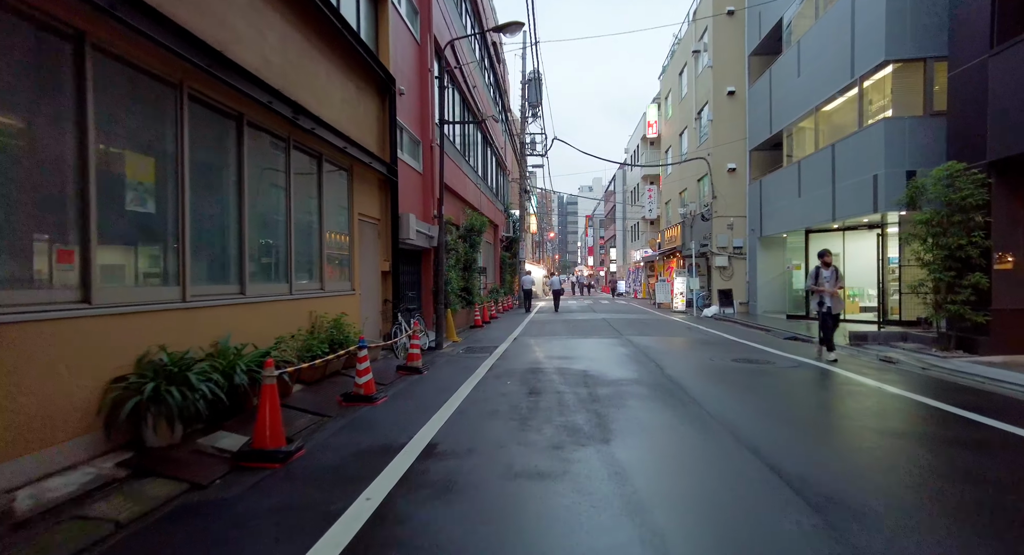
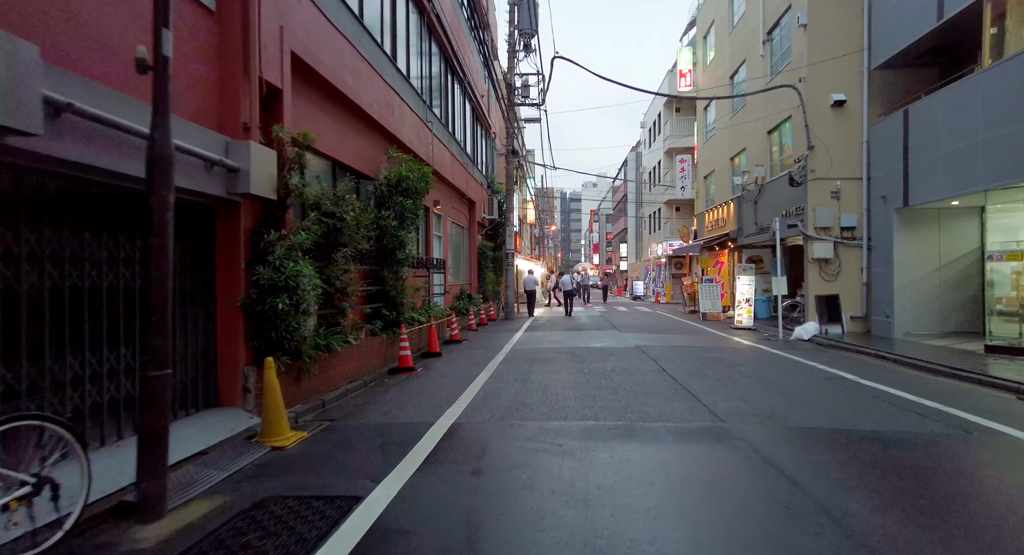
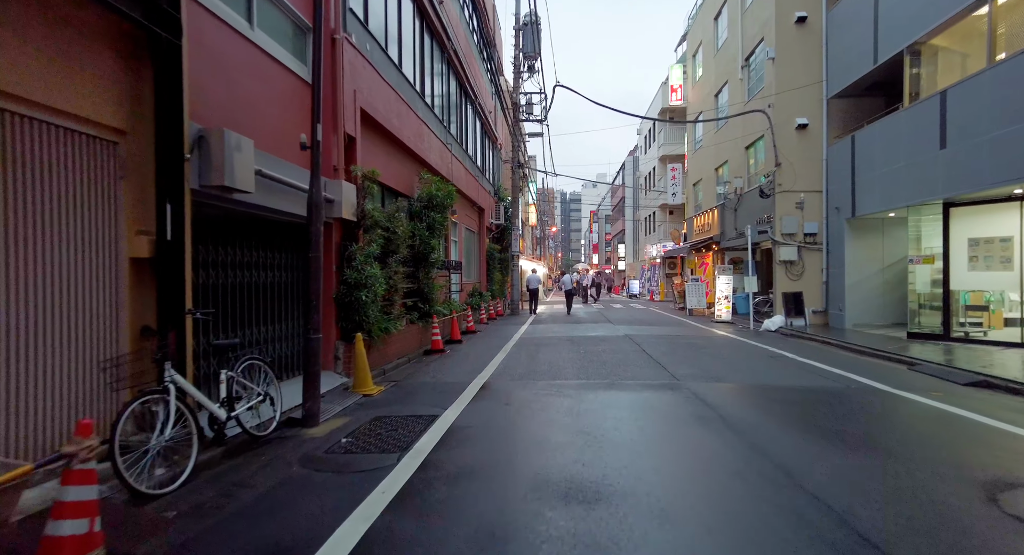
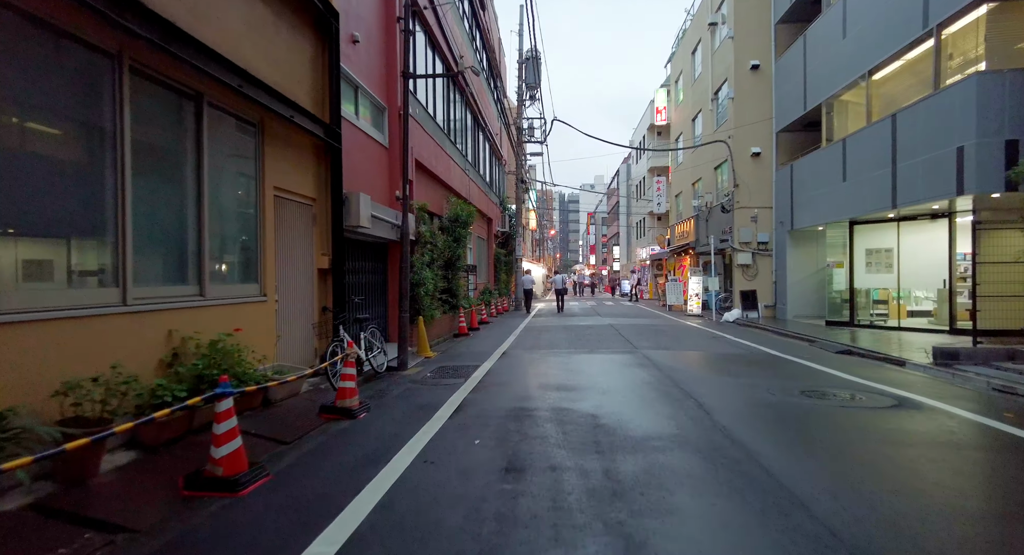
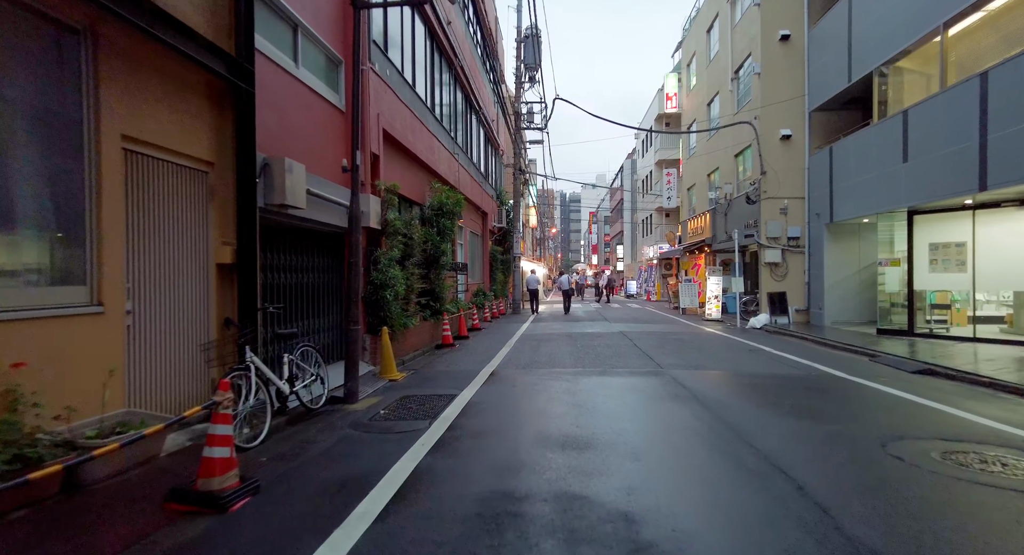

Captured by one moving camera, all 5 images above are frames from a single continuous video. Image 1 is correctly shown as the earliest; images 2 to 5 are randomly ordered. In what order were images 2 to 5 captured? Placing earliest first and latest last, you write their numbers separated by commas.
4, 5, 3, 2
